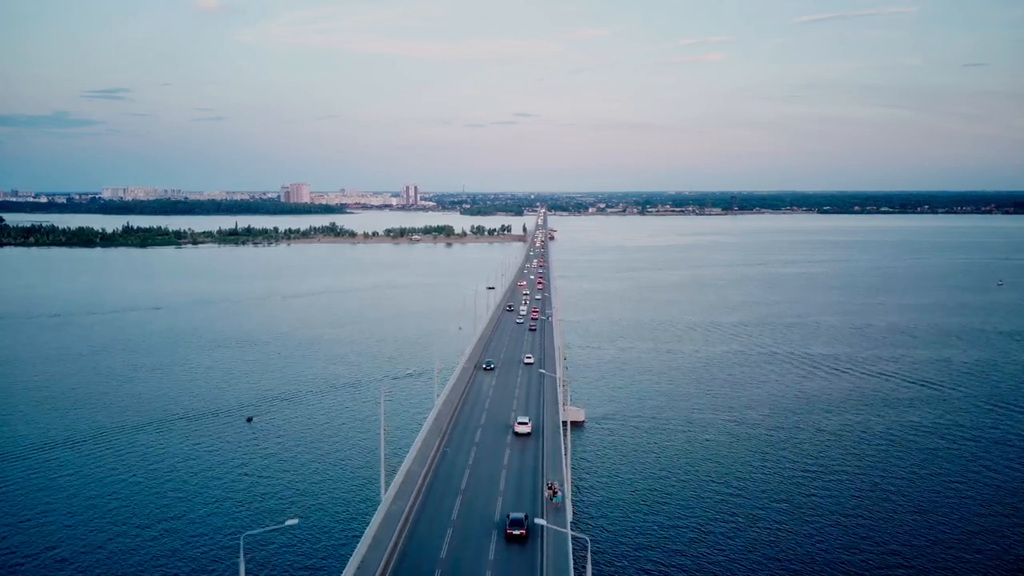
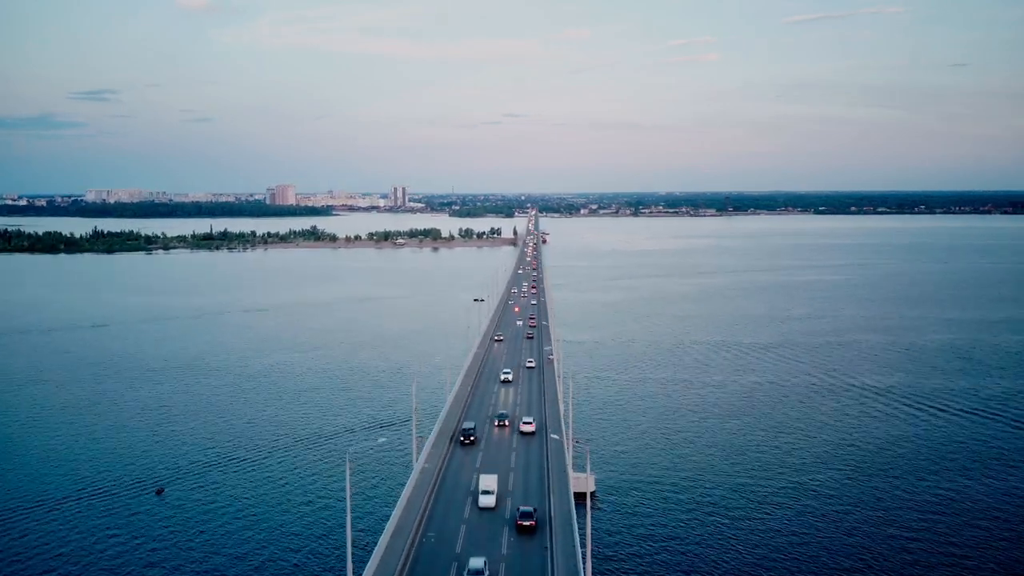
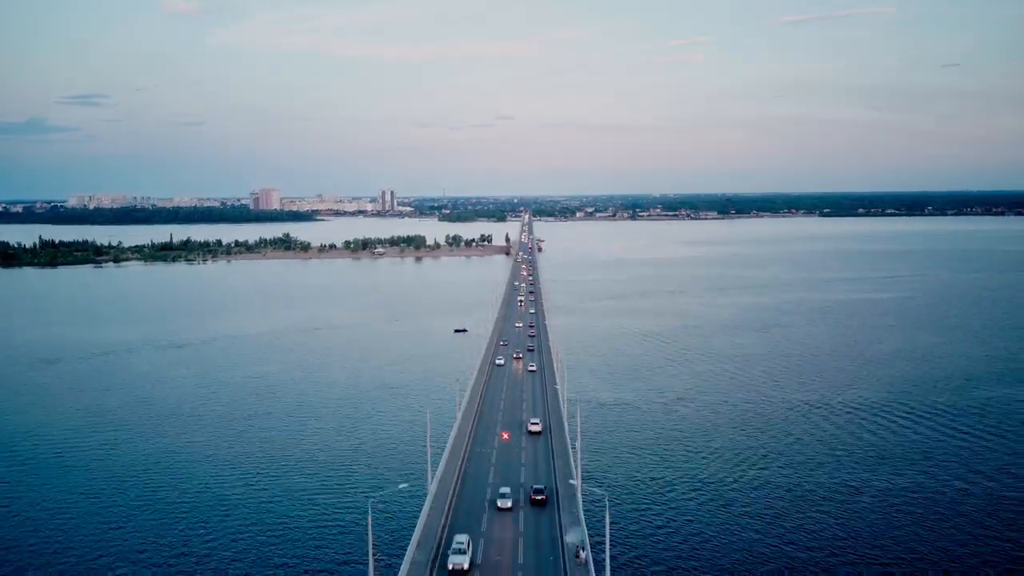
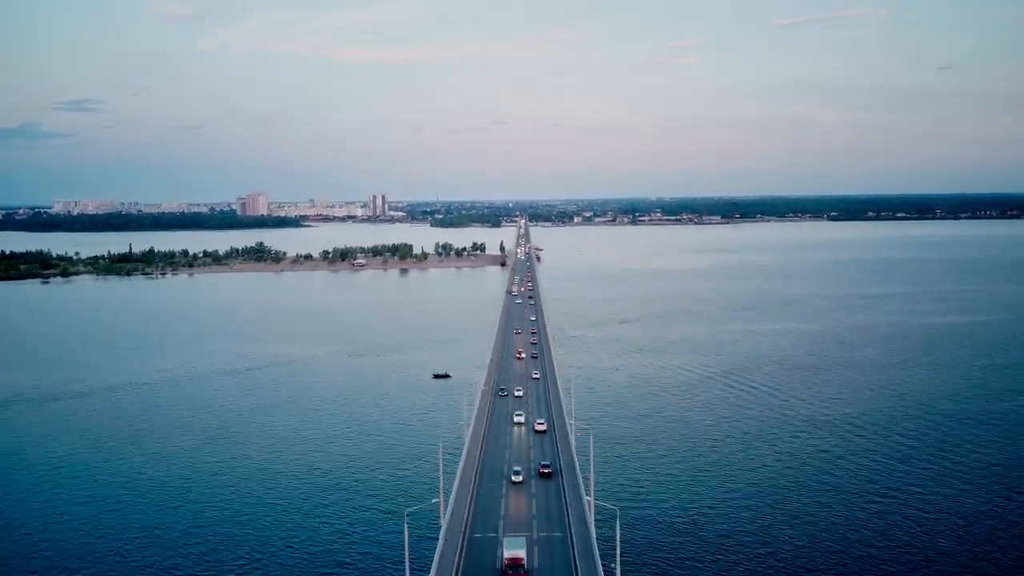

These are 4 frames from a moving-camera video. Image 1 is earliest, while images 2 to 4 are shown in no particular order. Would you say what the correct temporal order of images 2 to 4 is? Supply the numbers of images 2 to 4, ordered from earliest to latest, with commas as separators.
2, 3, 4
